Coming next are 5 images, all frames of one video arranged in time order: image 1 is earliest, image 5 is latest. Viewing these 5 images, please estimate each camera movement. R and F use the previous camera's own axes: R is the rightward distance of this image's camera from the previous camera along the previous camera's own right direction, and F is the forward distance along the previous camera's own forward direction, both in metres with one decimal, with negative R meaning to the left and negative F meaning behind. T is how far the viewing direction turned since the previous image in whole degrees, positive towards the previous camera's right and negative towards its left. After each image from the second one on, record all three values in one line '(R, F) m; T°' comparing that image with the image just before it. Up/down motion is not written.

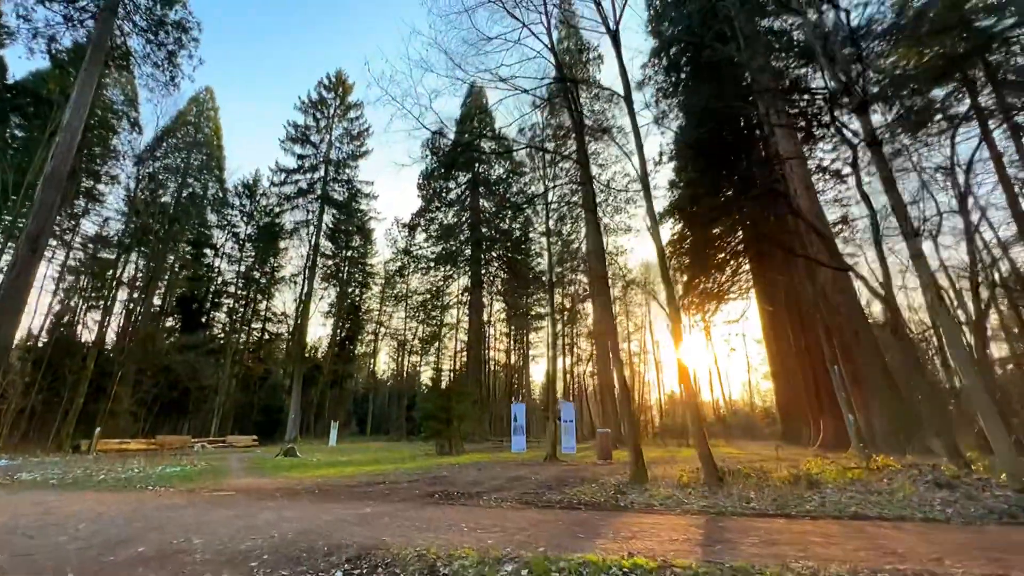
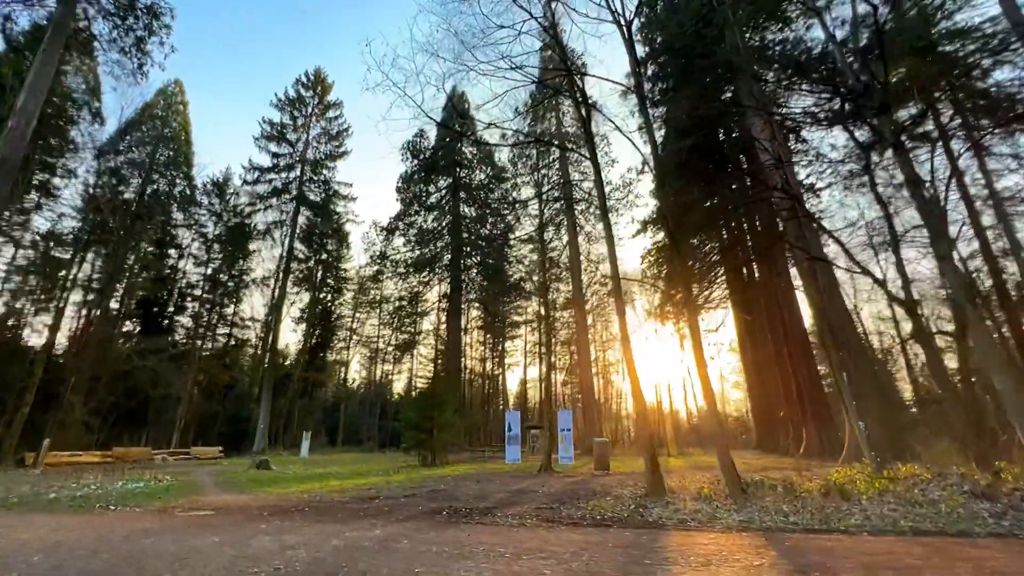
(-0.5, +0.7) m; +3°
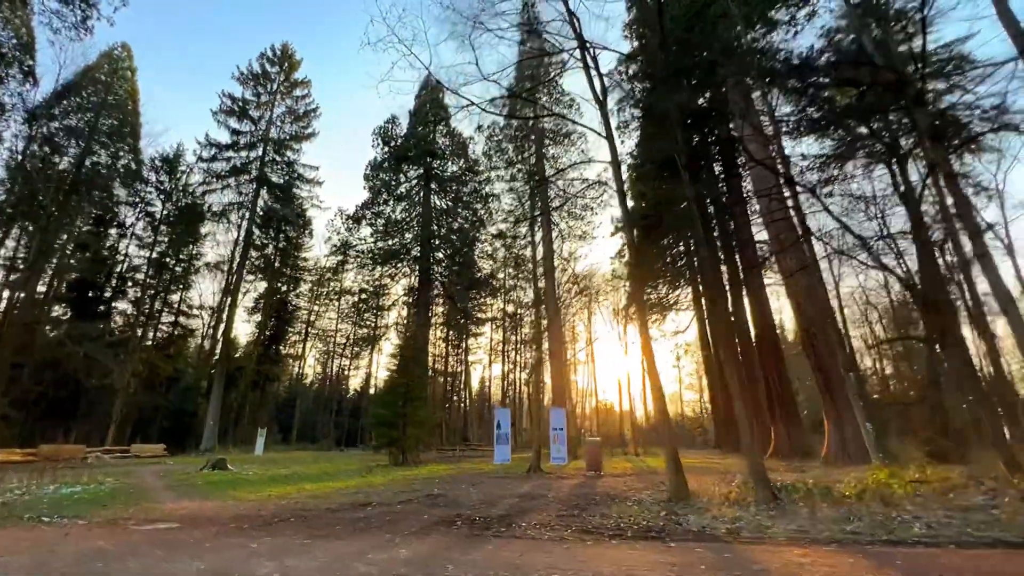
(-0.7, +0.9) m; +5°
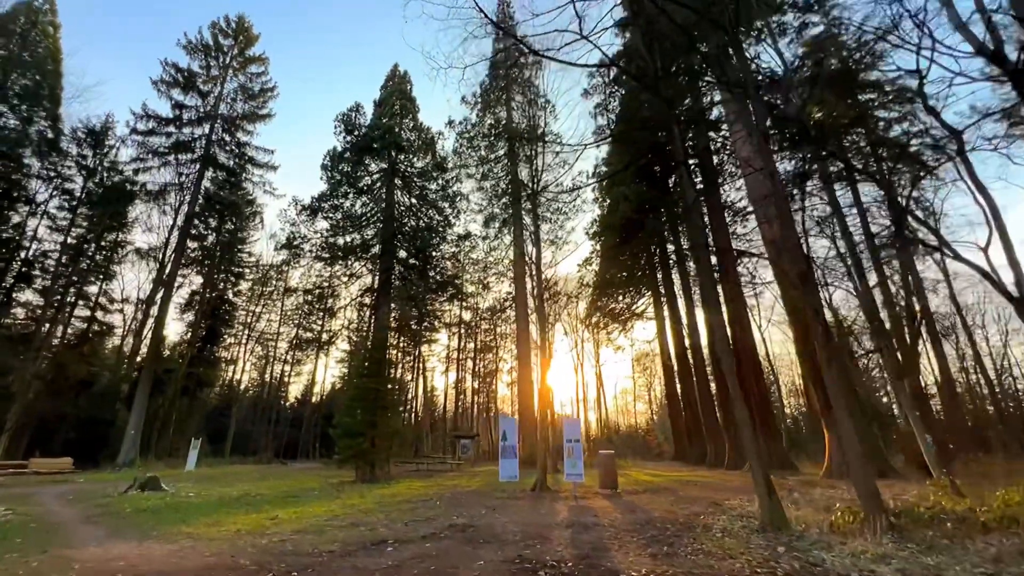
(-1.1, +1.7) m; +6°
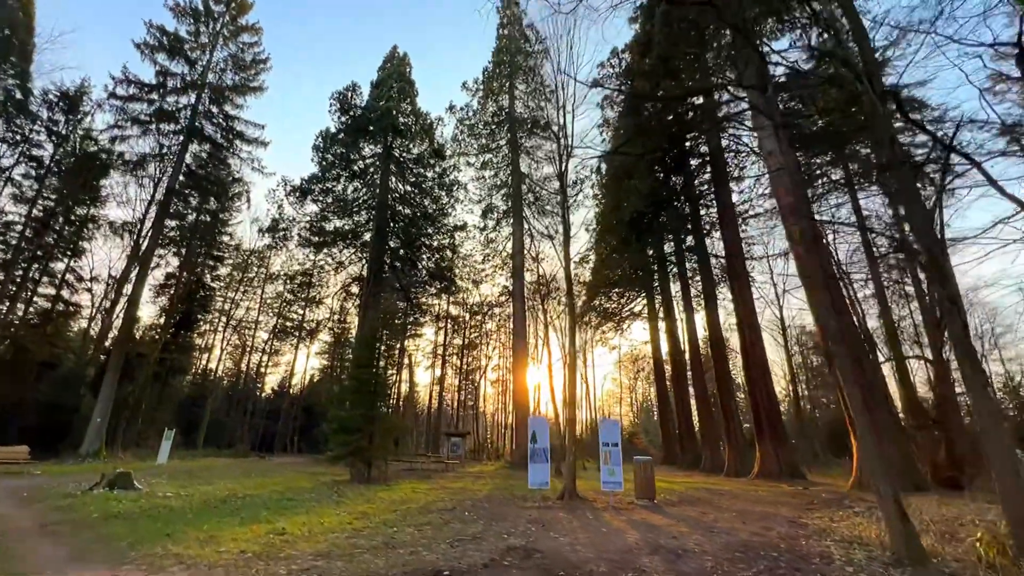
(-0.8, +1.2) m; +2°
